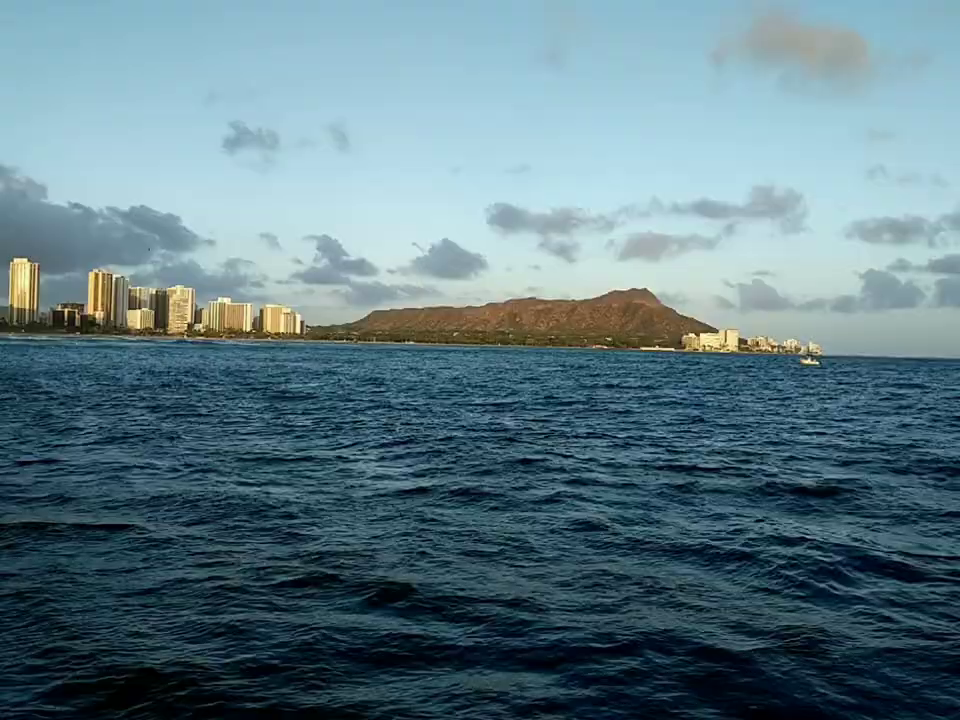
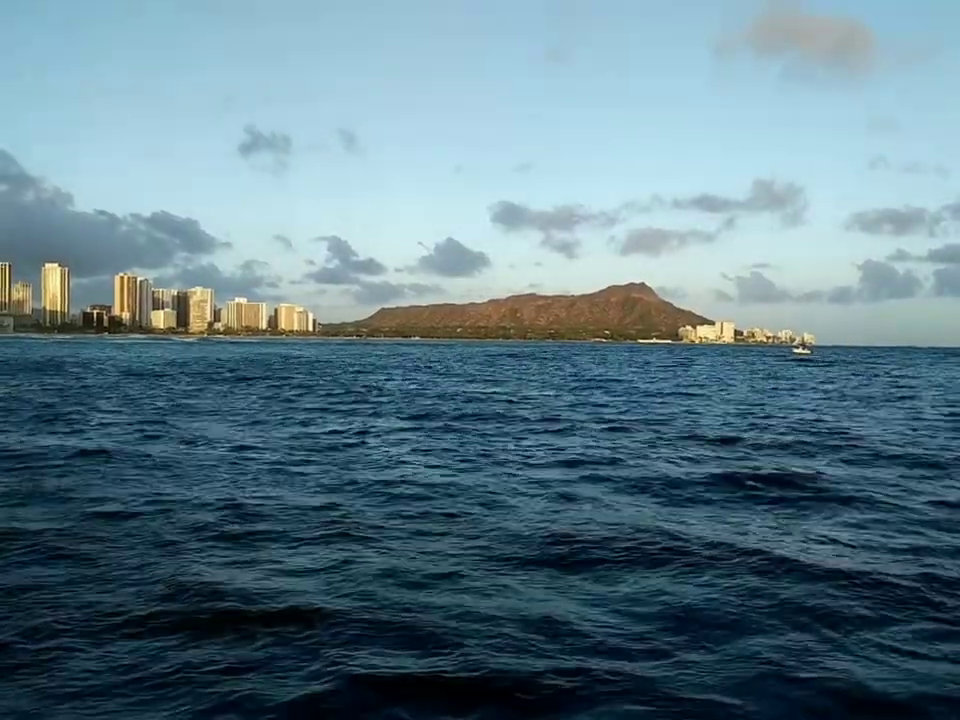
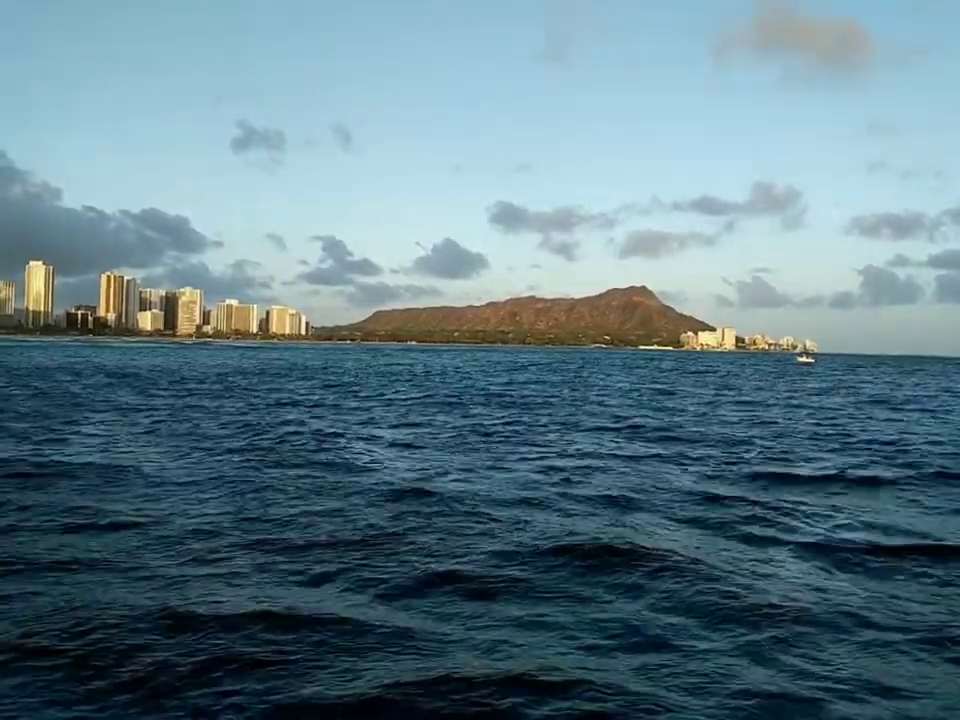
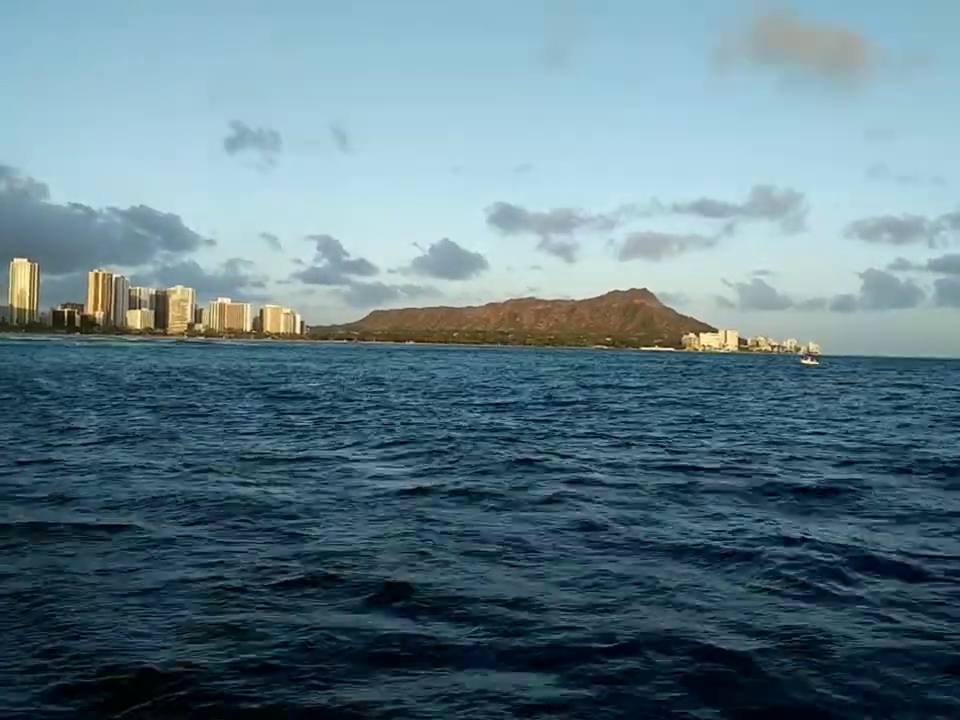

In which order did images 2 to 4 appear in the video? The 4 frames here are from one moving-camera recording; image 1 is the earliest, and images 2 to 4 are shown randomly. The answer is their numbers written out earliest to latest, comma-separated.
2, 4, 3
